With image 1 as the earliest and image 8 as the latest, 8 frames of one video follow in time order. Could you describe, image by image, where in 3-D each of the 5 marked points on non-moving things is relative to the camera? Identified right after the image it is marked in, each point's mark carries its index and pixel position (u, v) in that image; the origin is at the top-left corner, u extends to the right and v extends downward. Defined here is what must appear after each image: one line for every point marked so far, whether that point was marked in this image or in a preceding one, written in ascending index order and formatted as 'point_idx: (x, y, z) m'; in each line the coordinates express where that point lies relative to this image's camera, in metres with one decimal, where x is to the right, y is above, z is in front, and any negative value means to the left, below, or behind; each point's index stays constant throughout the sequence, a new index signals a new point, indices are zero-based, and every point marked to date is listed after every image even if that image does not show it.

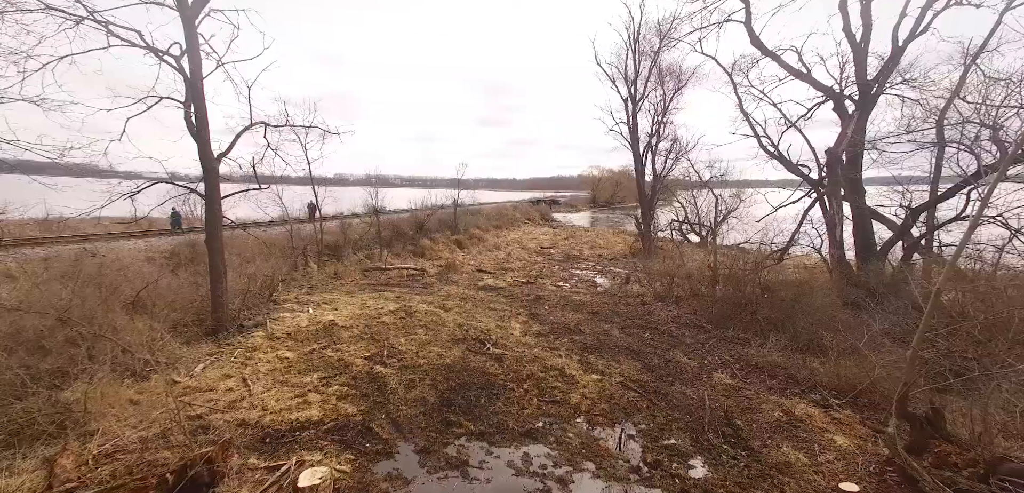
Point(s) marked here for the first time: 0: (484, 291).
0: (-0.6, -1.0, +9.8) m
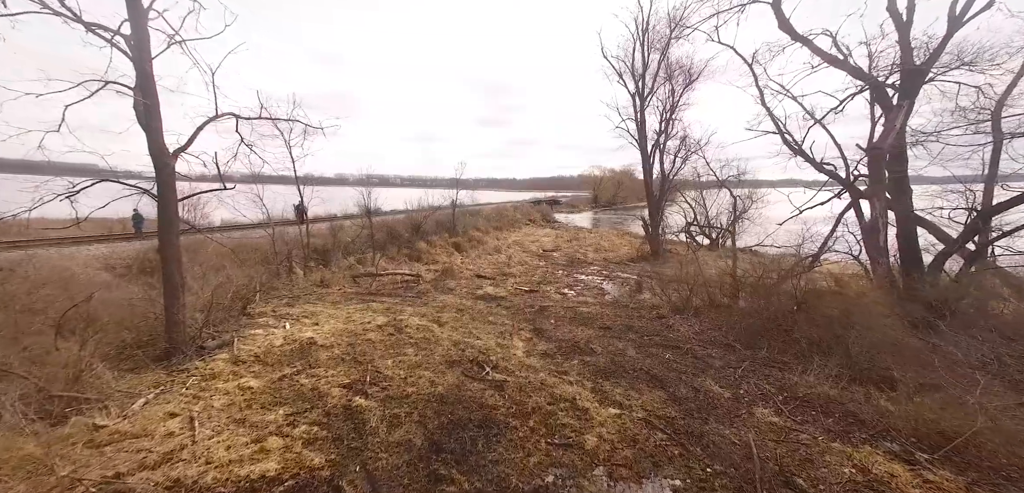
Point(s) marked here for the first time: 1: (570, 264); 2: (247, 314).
0: (-0.6, -1.1, +9.0) m
1: (+2.1, -0.7, +15.9) m
2: (-4.0, -1.0, +6.7) m
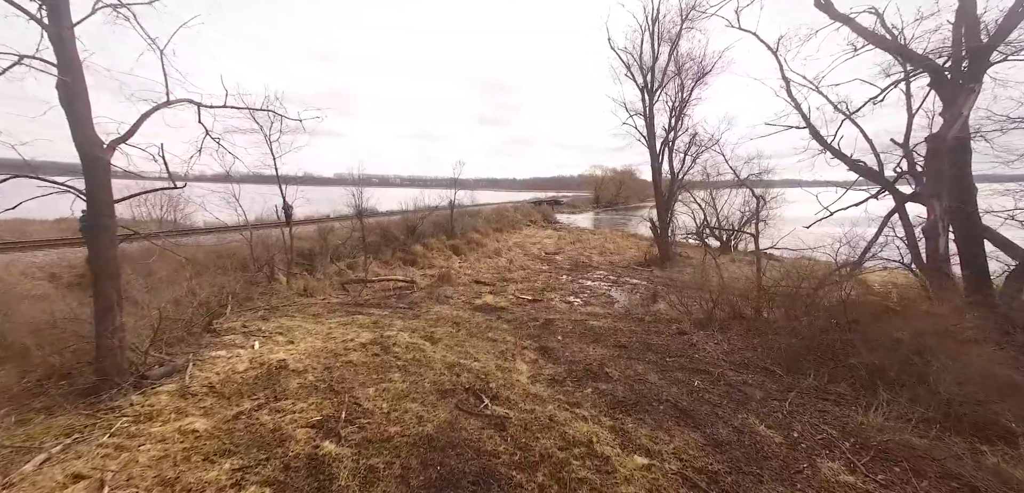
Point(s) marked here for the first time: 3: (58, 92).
0: (-0.6, -1.2, +8.1) m
1: (+2.1, -0.8, +15.1) m
2: (-4.0, -1.1, +5.8) m
3: (-4.0, +1.4, +3.9) m
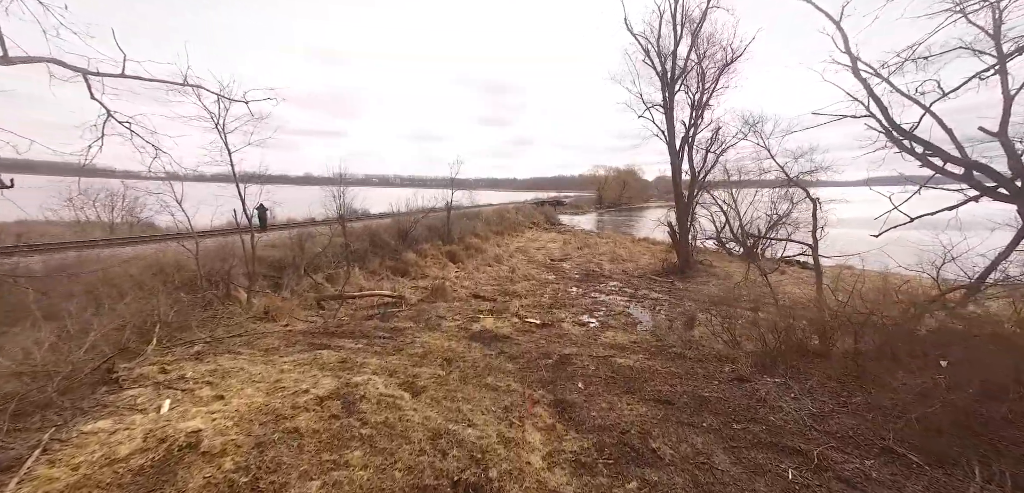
0: (-0.5, -1.4, +6.5) m
1: (+2.2, -1.0, +13.5) m
2: (-3.9, -1.3, +4.3) m
3: (-4.0, +1.1, +2.3) m
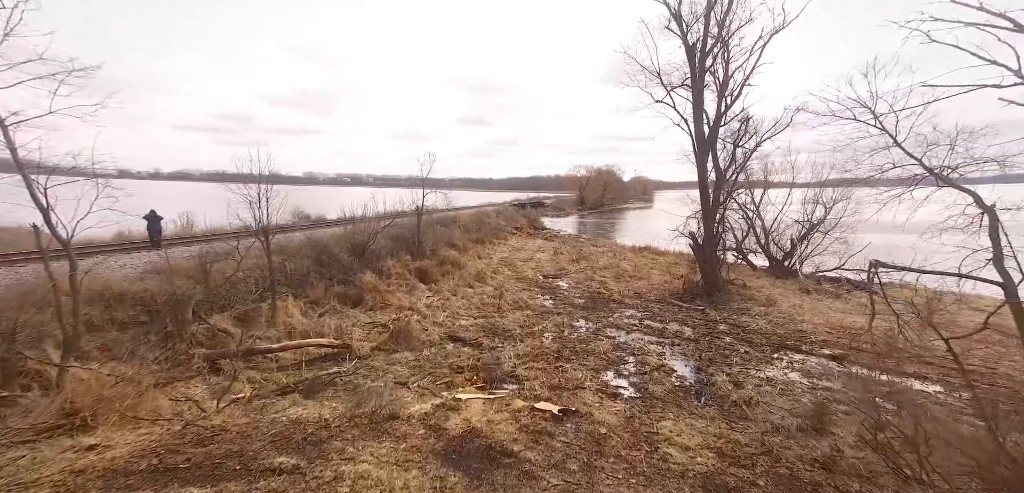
0: (-0.4, -1.9, +3.5) m
1: (+1.9, -1.4, +10.6) m
2: (-3.7, -1.8, +1.0) m
3: (-3.7, +0.7, -0.9) m
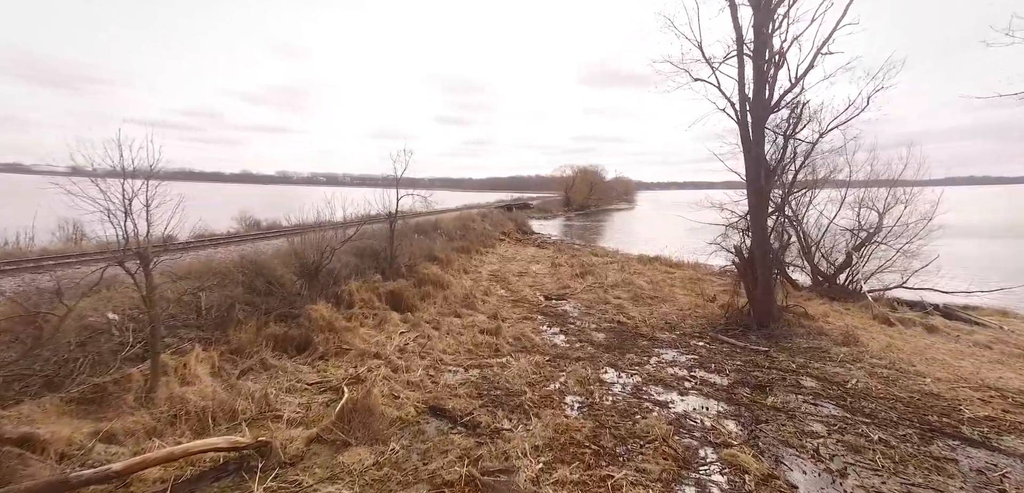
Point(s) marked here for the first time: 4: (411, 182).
0: (-0.1, -2.2, +0.8) m
1: (+2.0, -1.8, +8.0) m
2: (-3.3, -2.2, -1.8) m
3: (-3.1, +0.3, -3.7) m
4: (-3.6, +2.4, +15.7) m
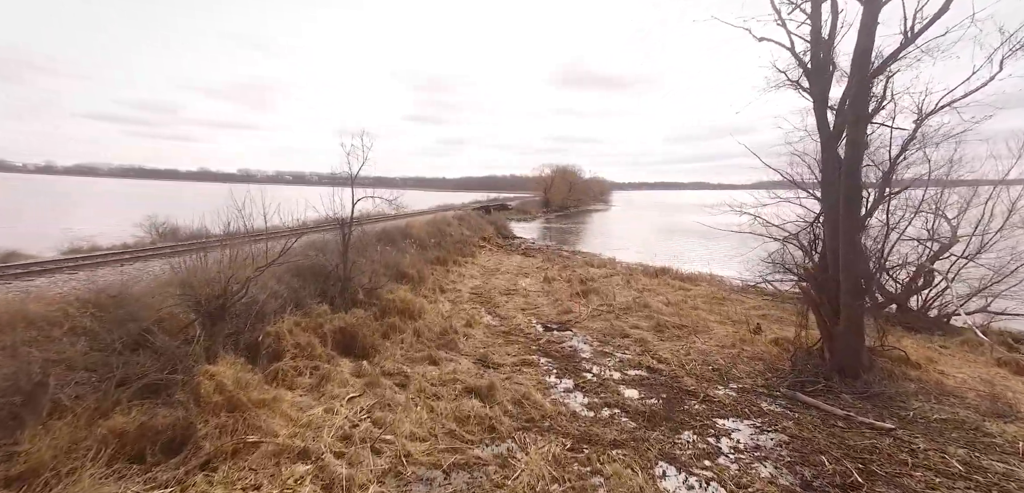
0: (+0.4, -2.6, -2.0) m
1: (+2.0, -2.2, +5.3) m
2: (-2.7, -2.5, -4.7) m
3: (-2.4, 0.0, -6.7) m
4: (-4.0, +2.0, +12.7) m
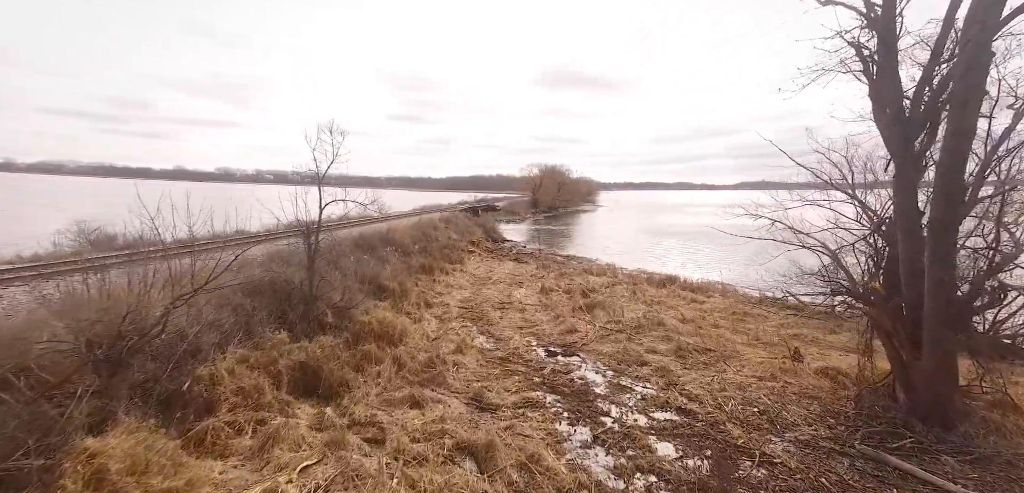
0: (+0.7, -2.8, -3.5) m
1: (+2.1, -2.4, +3.9) m
2: (-2.3, -2.8, -6.3) m
3: (-2.0, -0.3, -8.2) m
4: (-4.1, +1.7, +11.1) m
